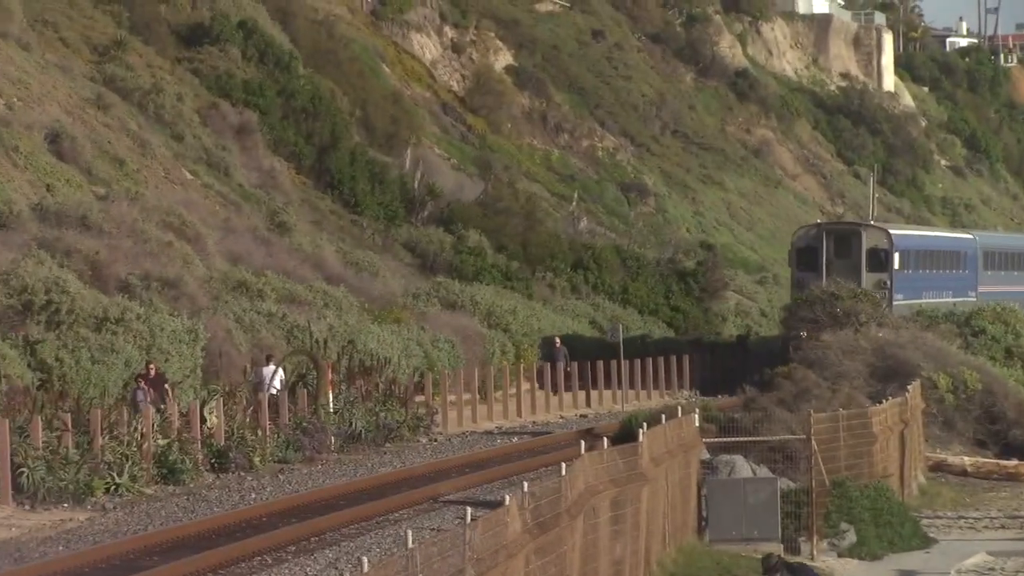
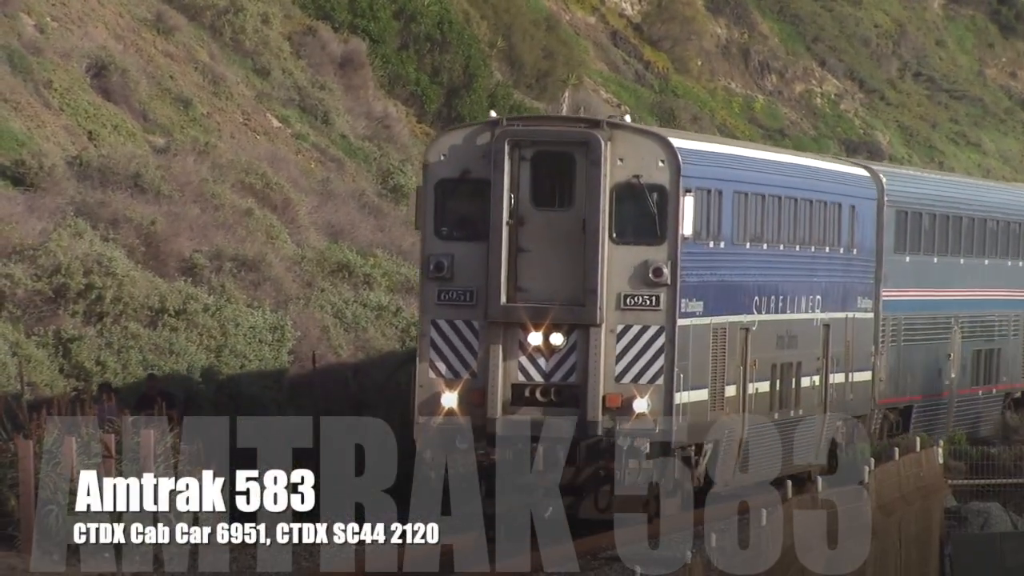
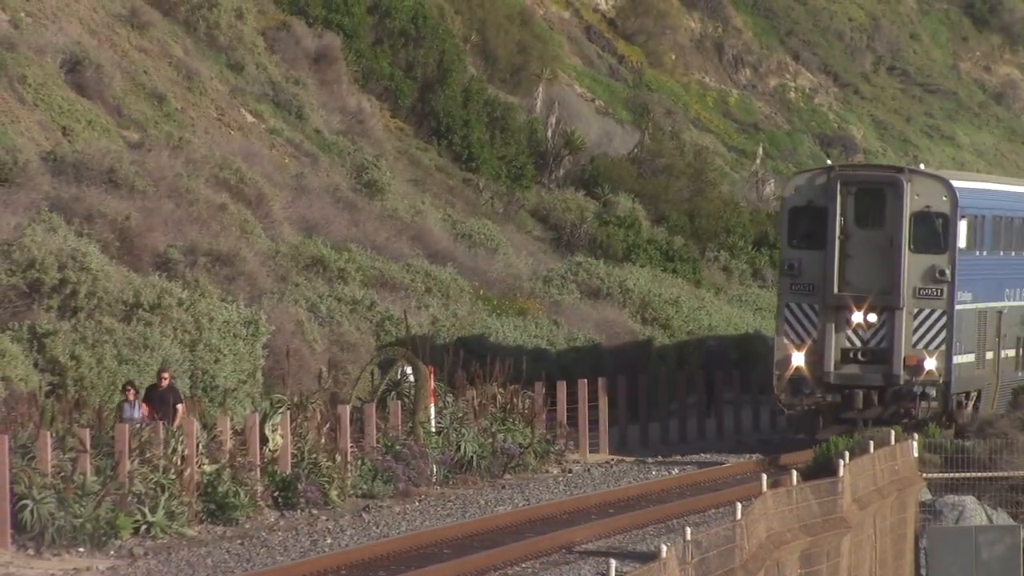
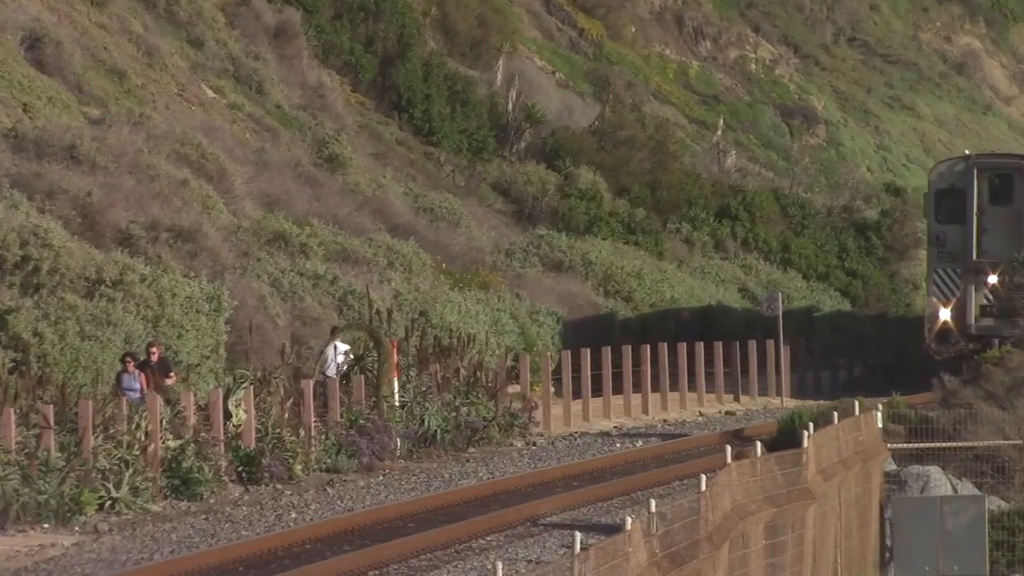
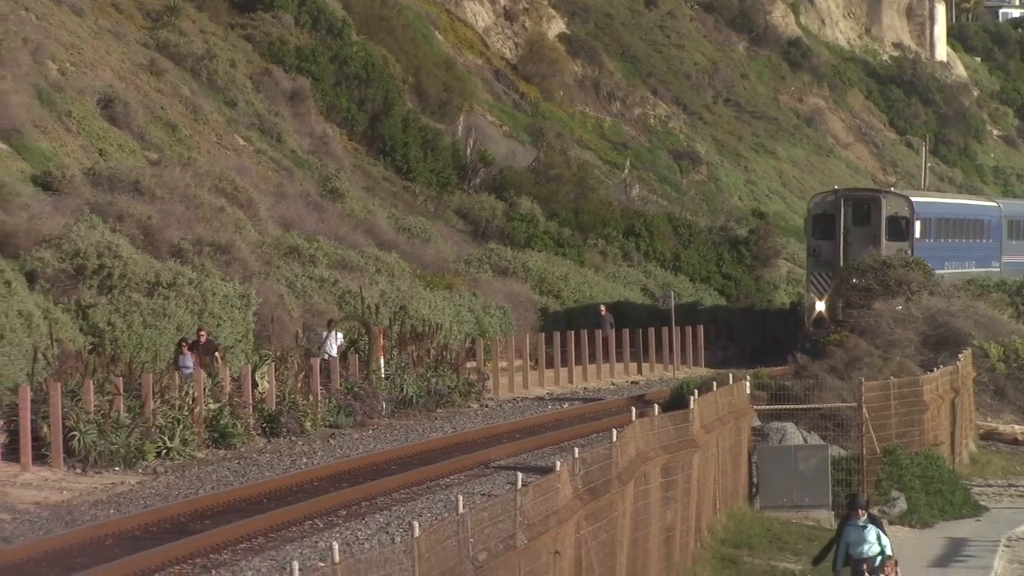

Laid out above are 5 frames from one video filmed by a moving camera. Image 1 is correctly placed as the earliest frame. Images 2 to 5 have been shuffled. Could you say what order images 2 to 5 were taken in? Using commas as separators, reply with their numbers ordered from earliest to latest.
5, 4, 3, 2
